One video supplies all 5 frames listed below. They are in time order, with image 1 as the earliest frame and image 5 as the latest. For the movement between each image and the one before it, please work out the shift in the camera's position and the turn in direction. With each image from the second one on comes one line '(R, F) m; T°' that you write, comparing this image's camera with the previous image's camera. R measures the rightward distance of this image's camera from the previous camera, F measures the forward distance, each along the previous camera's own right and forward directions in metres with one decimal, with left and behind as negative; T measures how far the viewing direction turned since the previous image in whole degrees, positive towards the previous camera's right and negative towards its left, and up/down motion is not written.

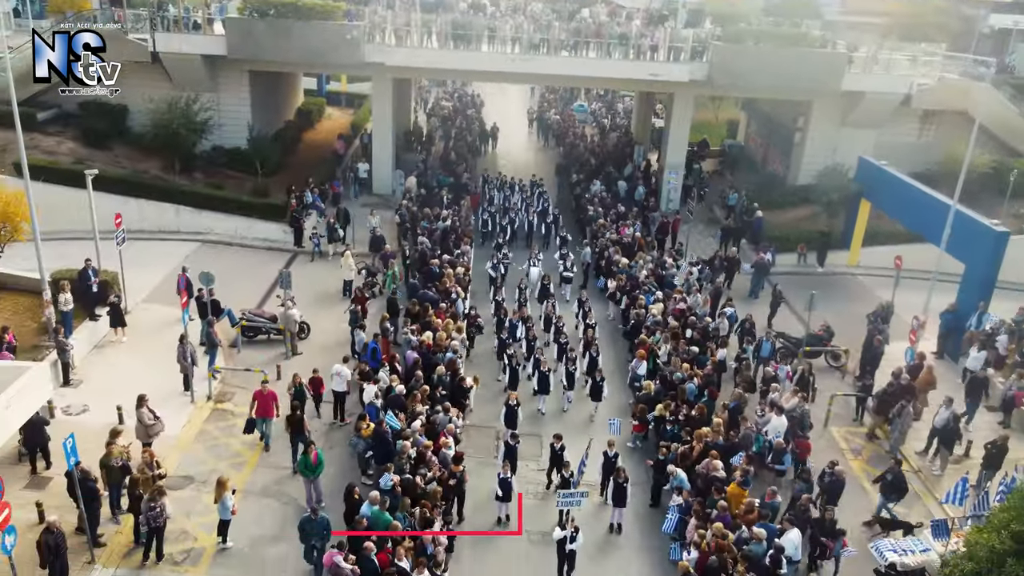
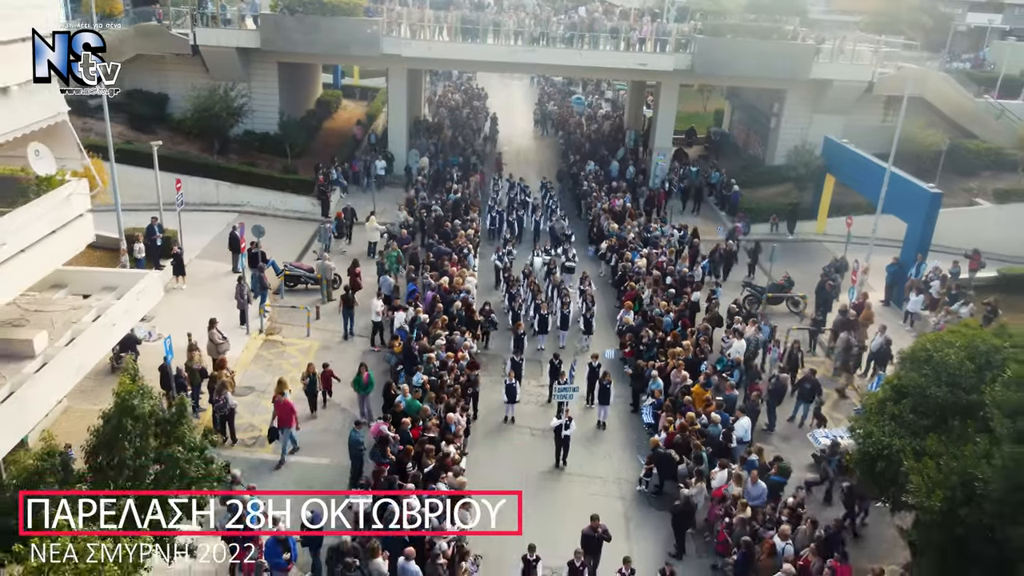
(-0.1, -3.1) m; 0°
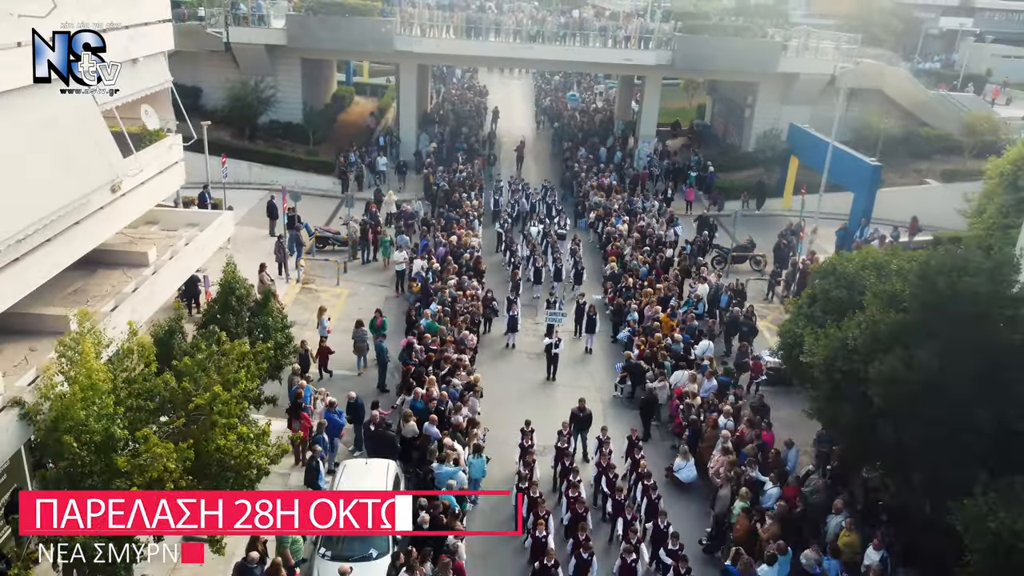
(0.0, -3.4) m; 0°
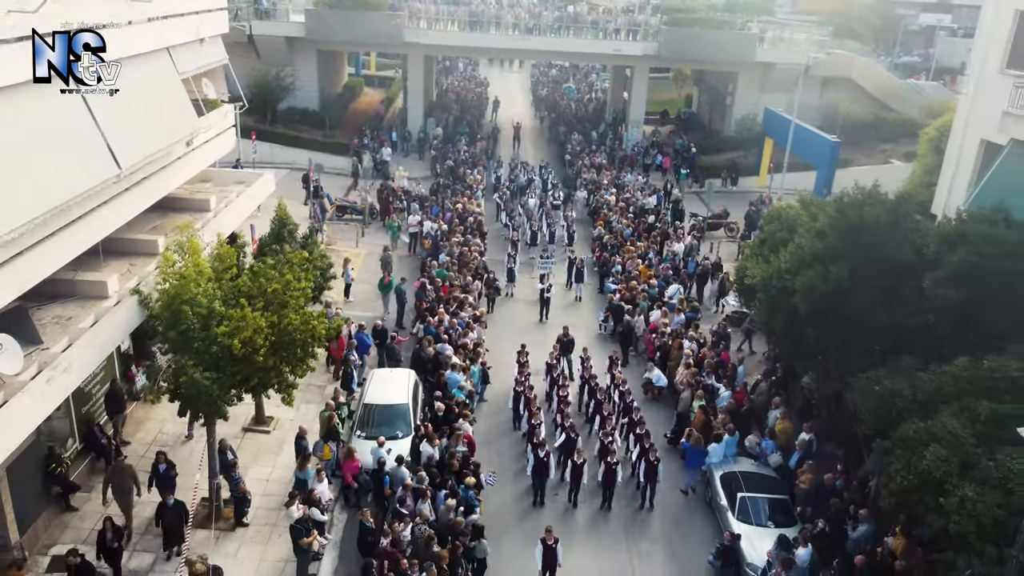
(0.0, -3.0) m; 0°
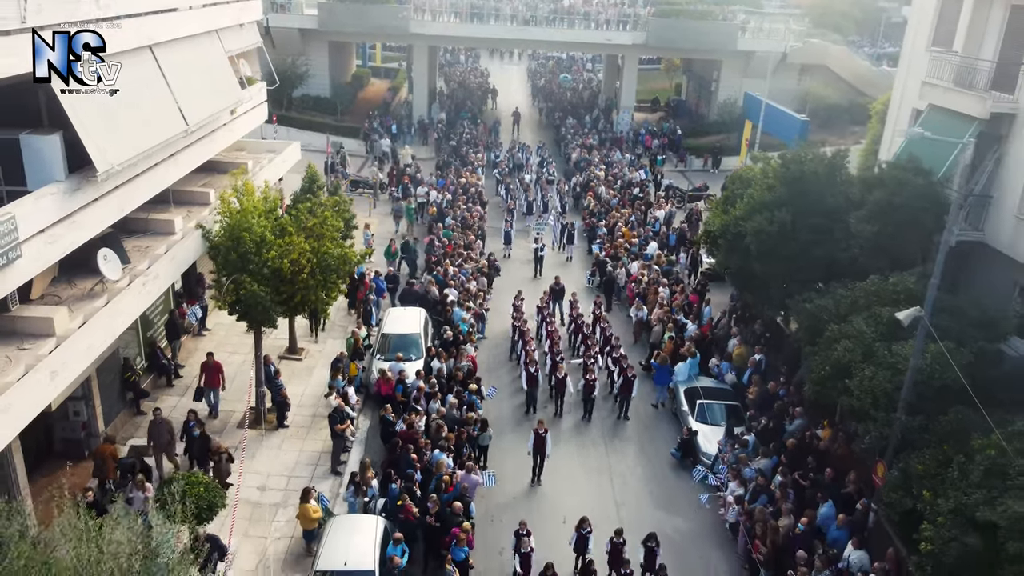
(+0.1, -2.7) m; 0°
